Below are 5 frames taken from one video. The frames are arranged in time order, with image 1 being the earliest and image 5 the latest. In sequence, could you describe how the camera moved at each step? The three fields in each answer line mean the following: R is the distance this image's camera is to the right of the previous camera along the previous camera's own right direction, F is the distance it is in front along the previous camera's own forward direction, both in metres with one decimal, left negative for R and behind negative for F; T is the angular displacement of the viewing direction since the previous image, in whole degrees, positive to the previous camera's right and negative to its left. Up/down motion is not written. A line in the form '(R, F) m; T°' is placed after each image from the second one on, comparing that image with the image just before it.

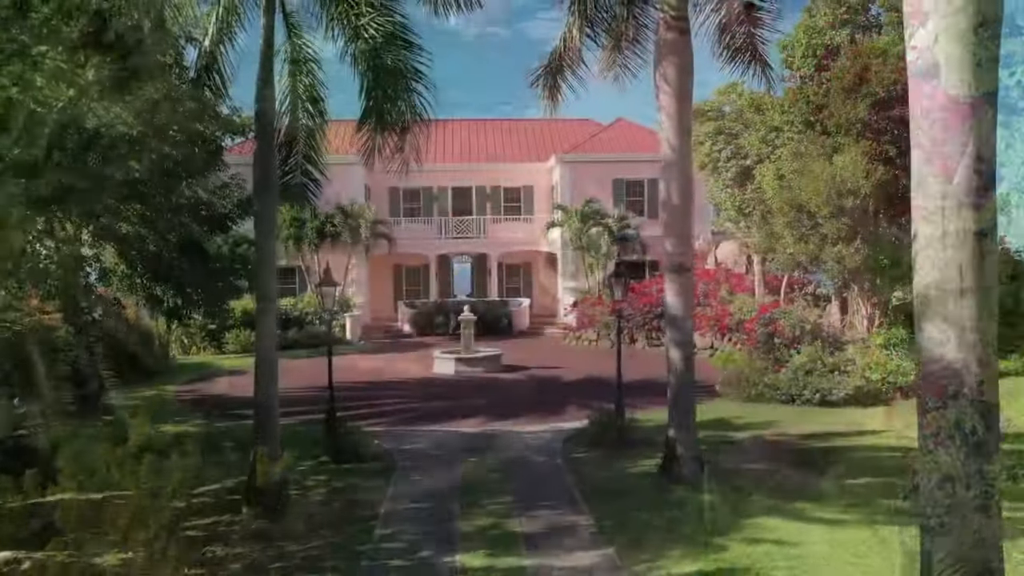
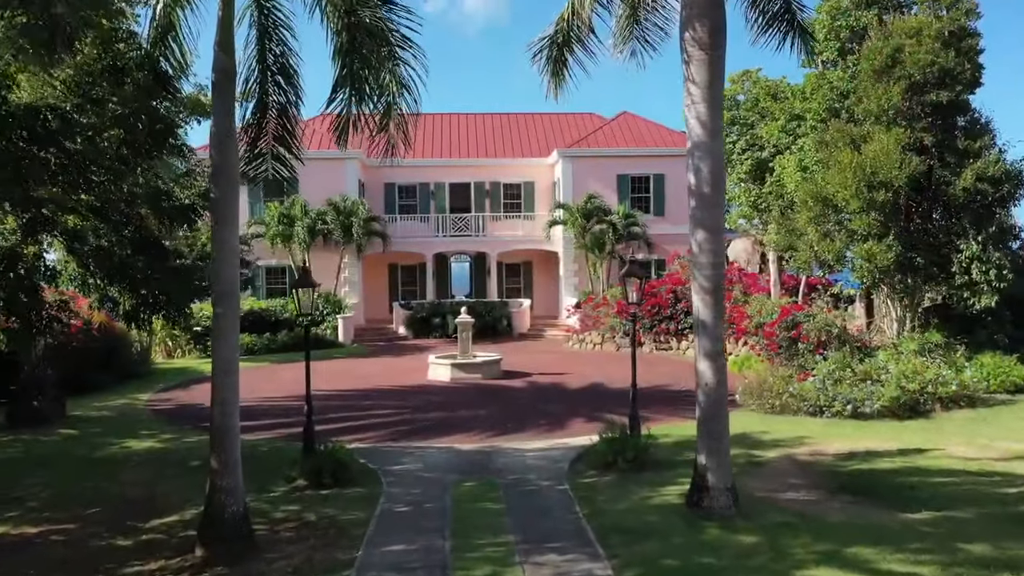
(0.0, +1.2) m; 0°
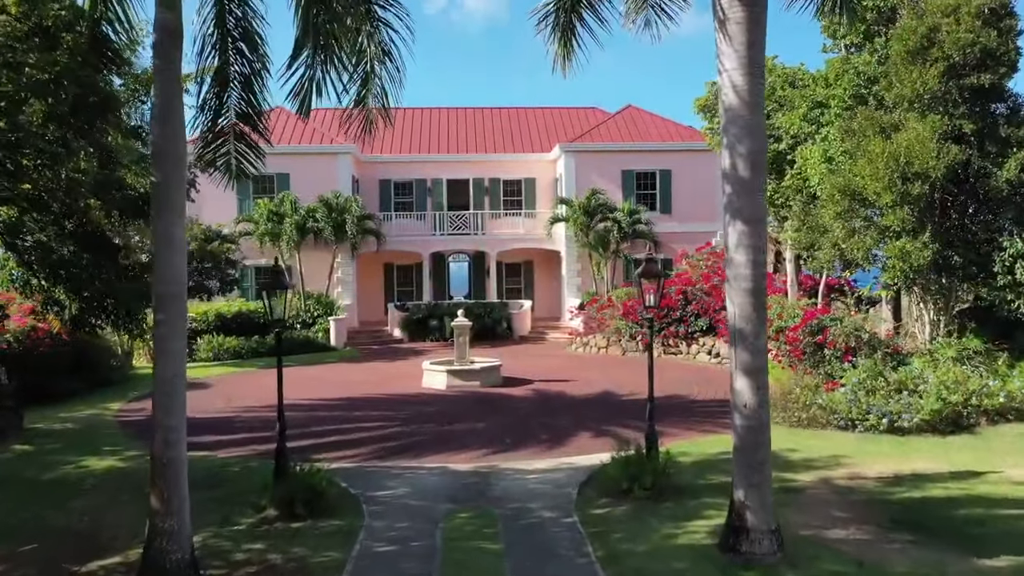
(0.0, +1.1) m; 0°
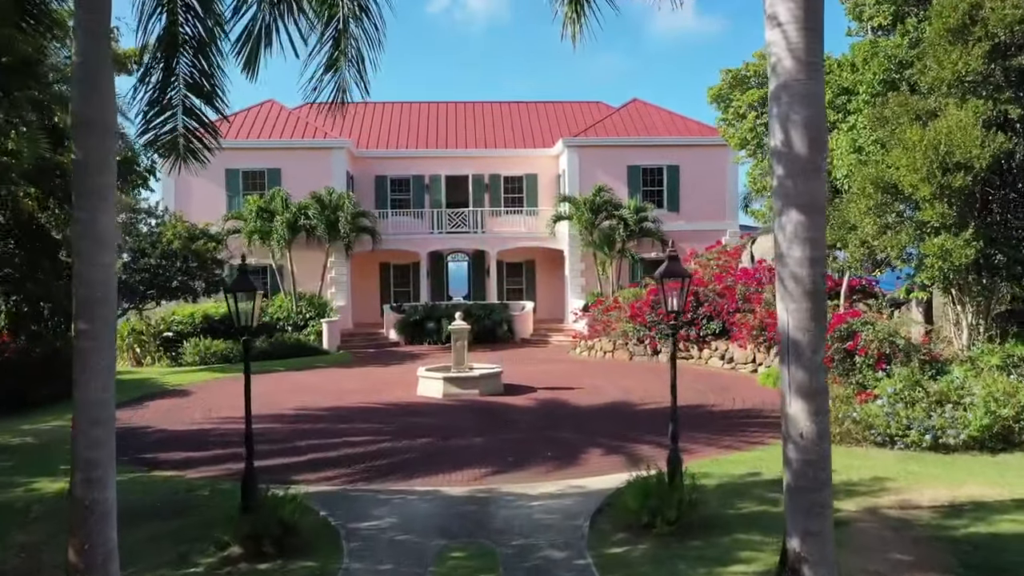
(0.0, +1.1) m; 0°
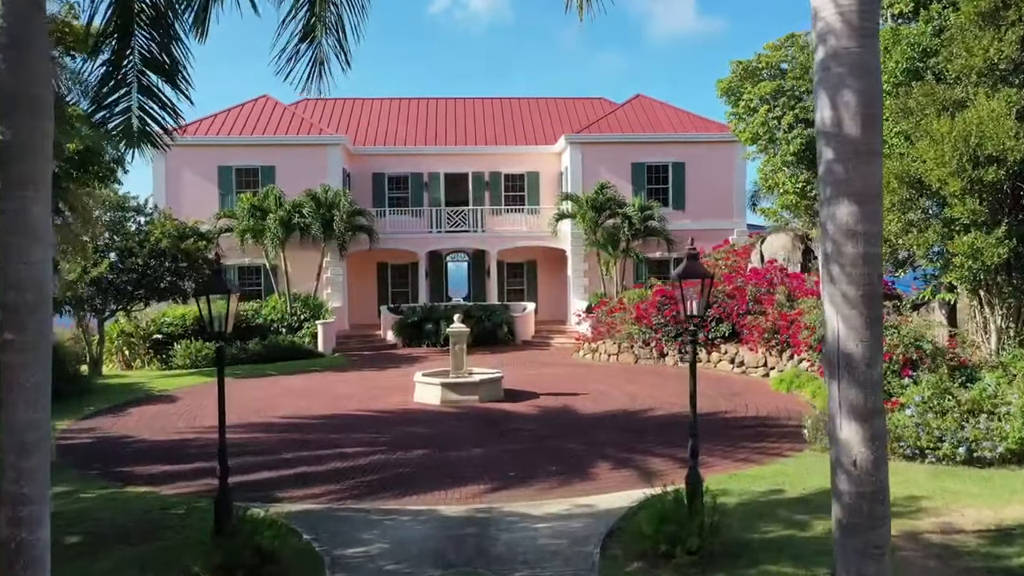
(0.0, +0.7) m; 0°
